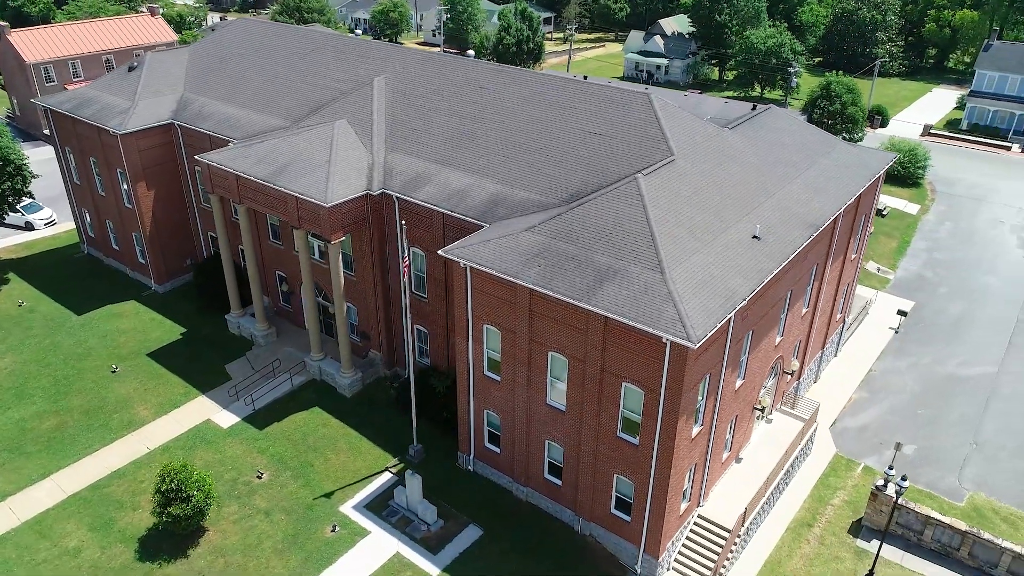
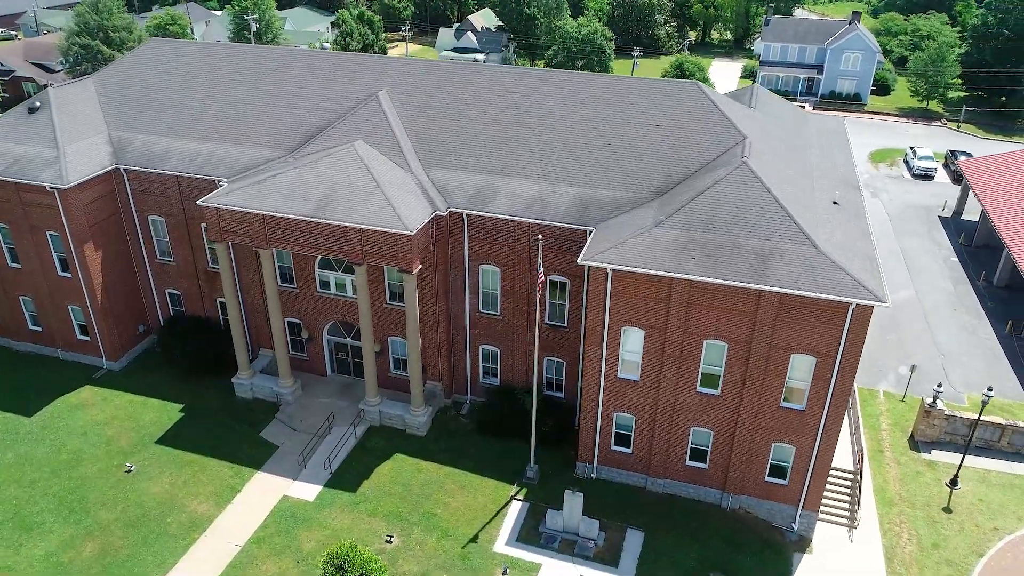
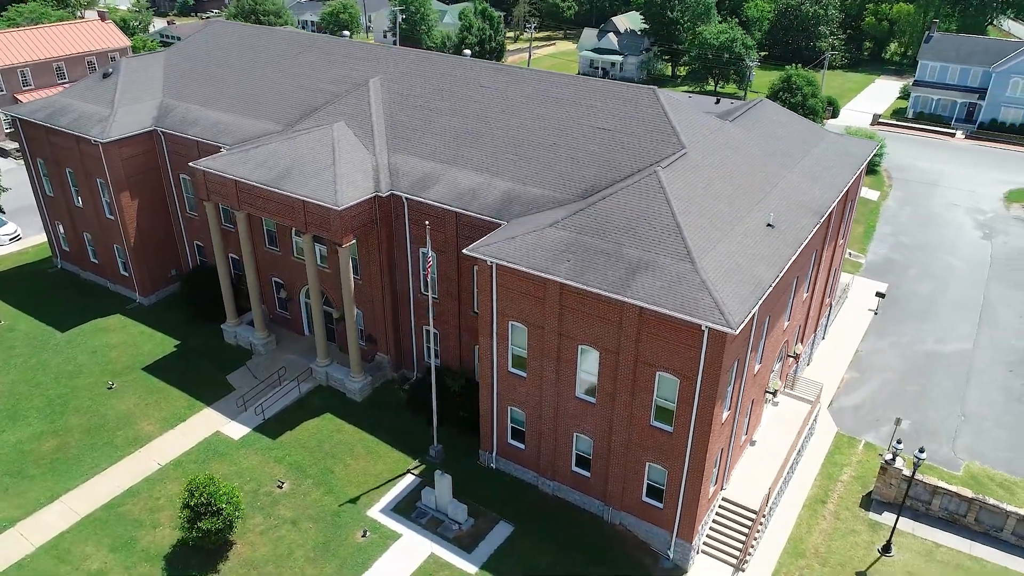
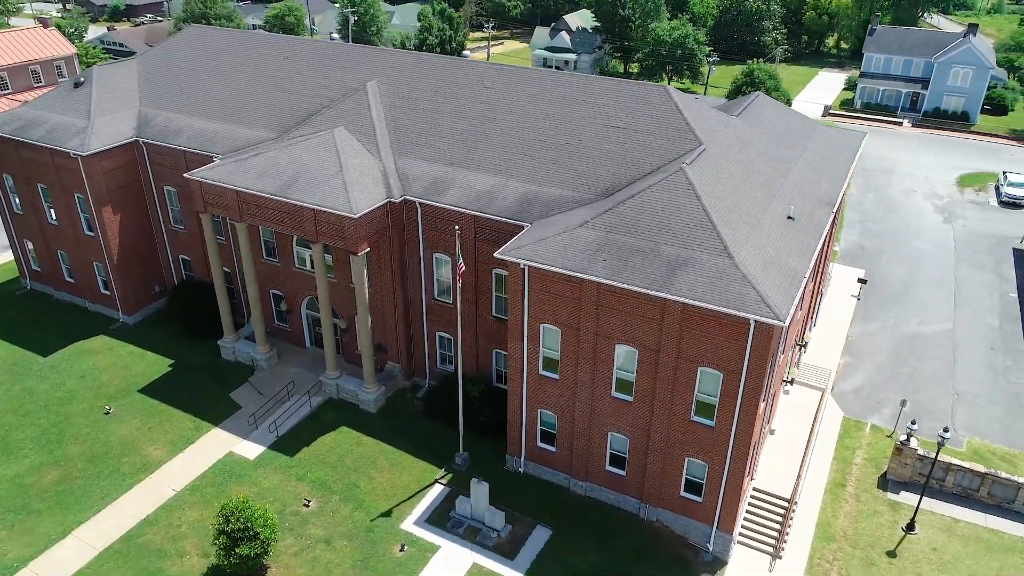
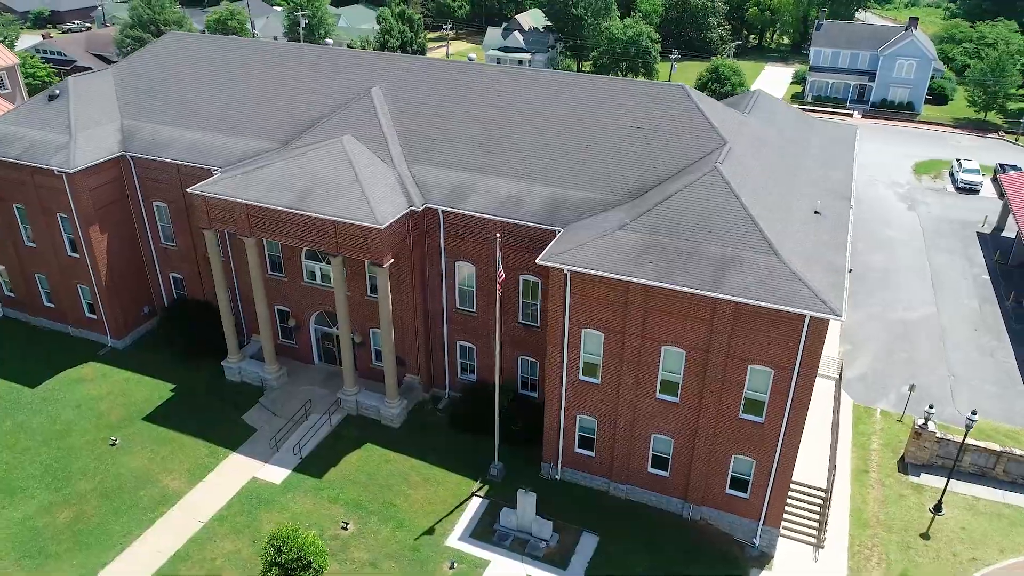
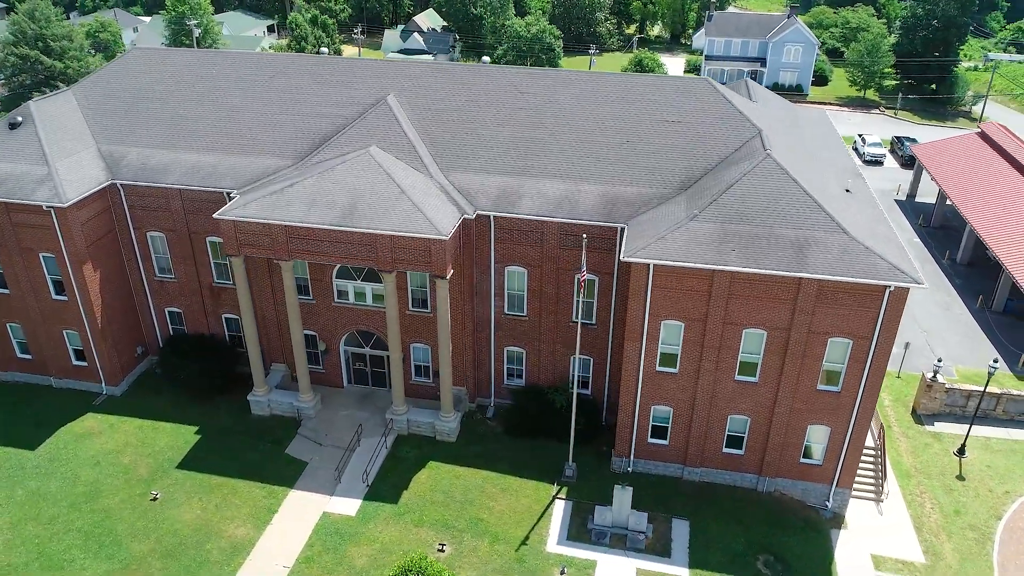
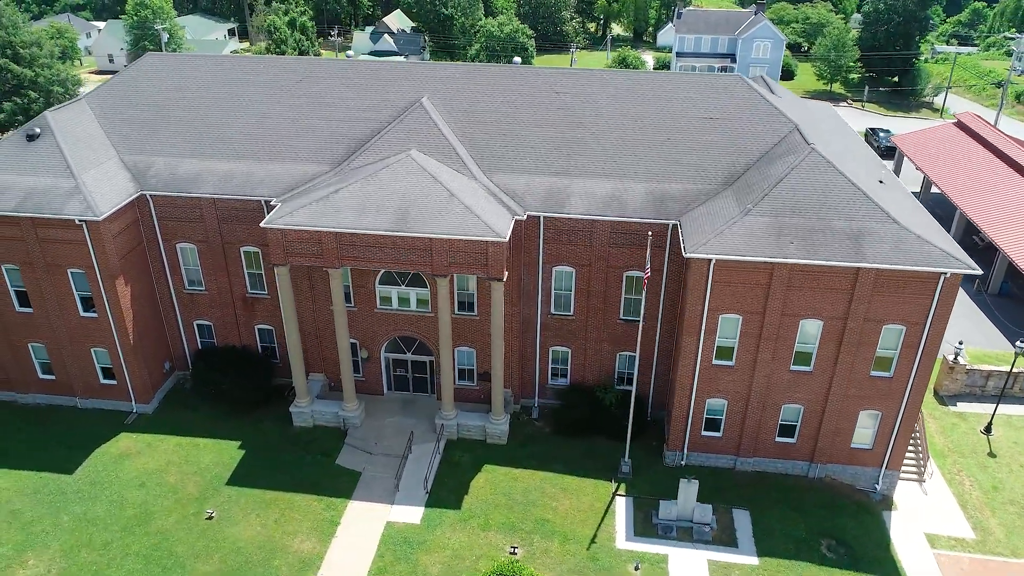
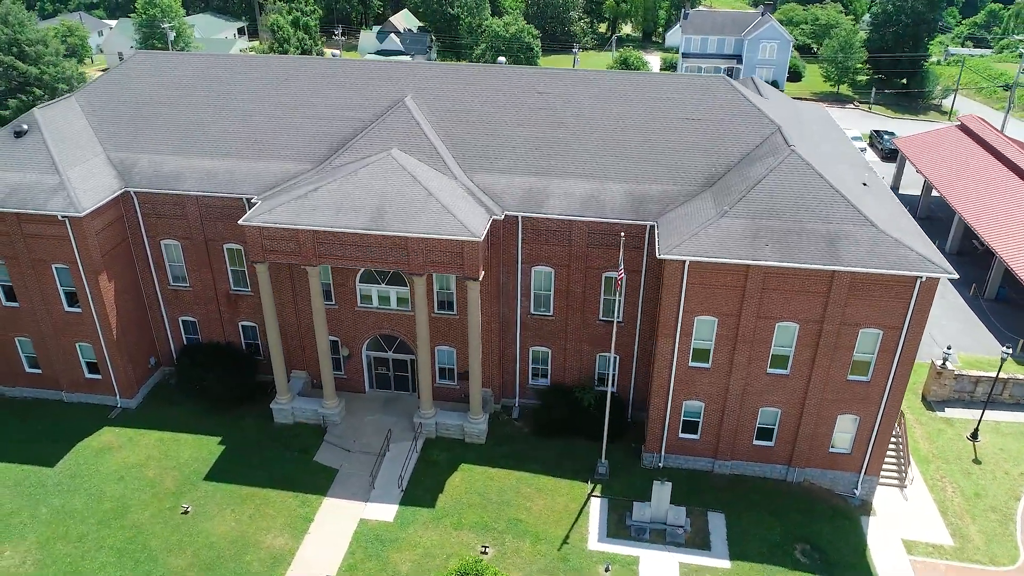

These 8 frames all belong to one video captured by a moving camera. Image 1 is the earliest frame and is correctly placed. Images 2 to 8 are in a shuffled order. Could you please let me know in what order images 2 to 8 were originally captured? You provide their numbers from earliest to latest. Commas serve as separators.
3, 4, 5, 2, 6, 8, 7
